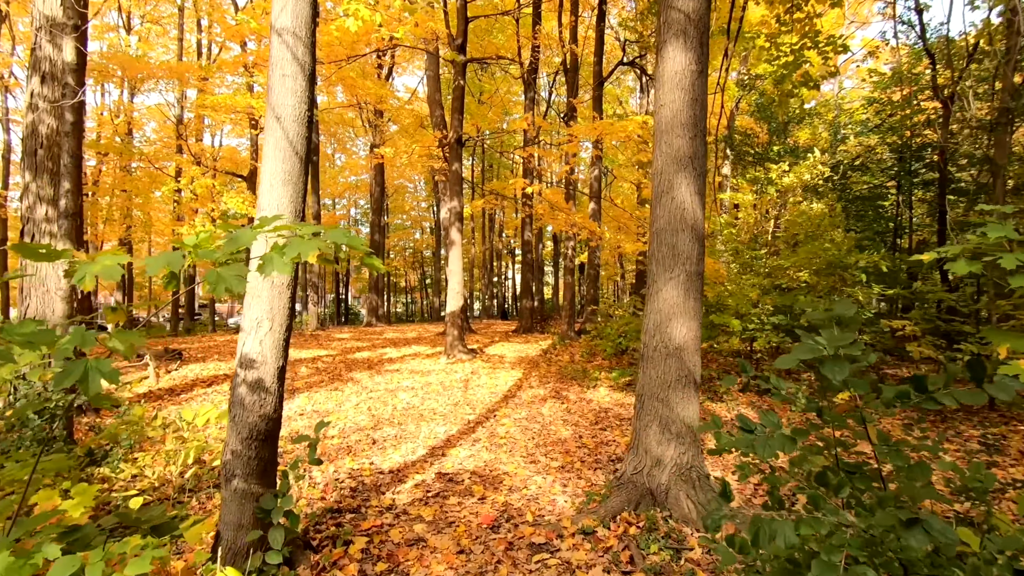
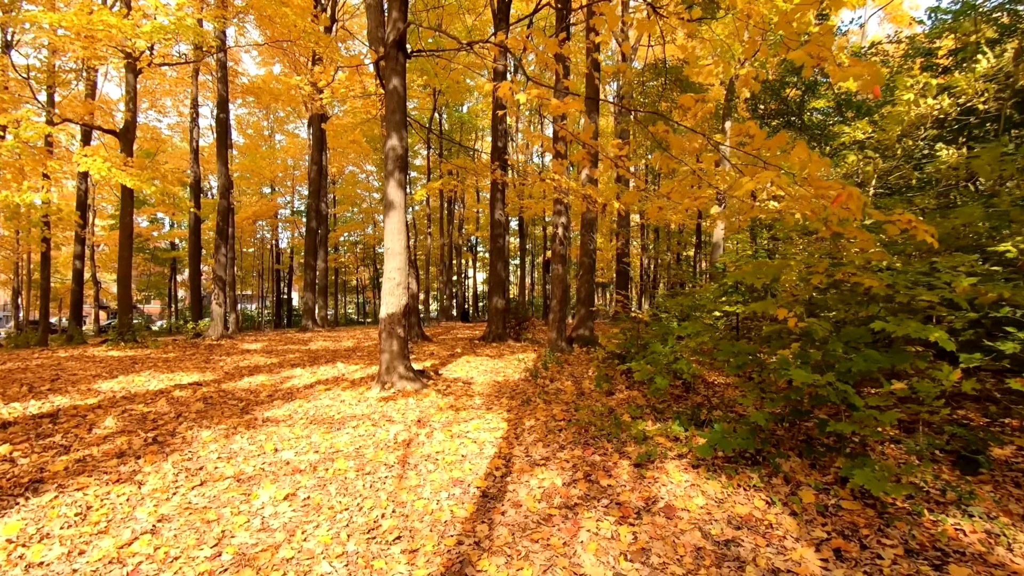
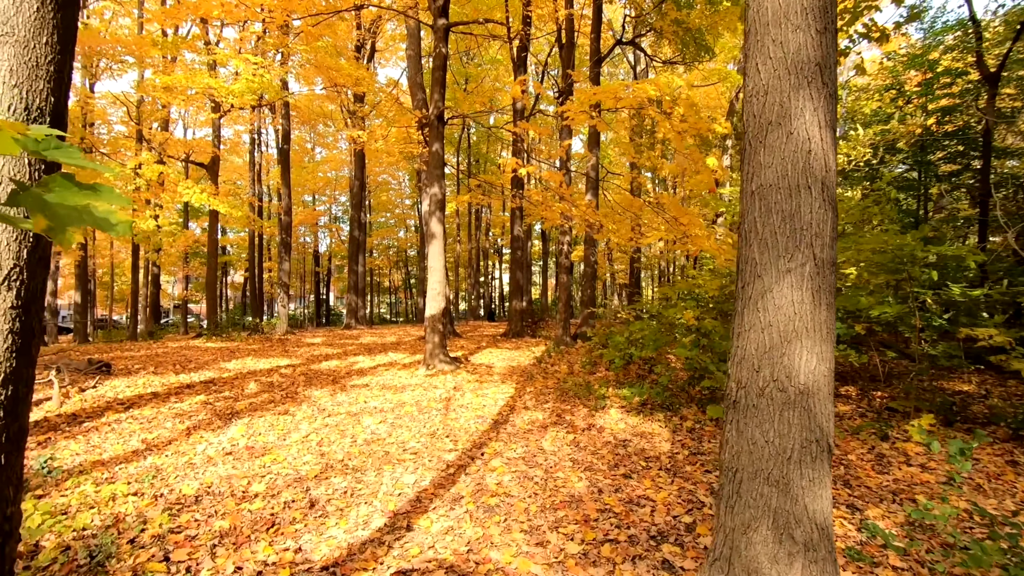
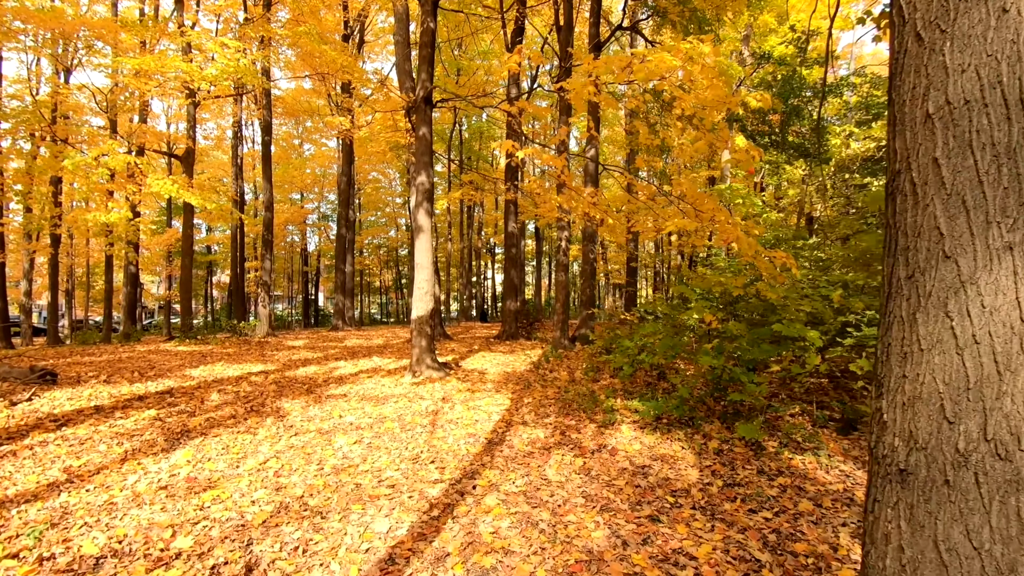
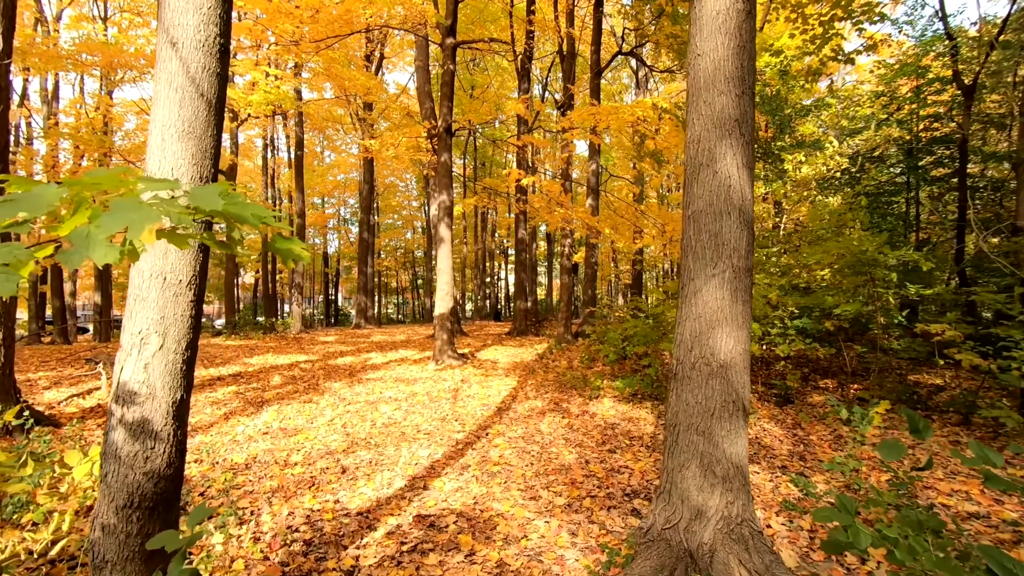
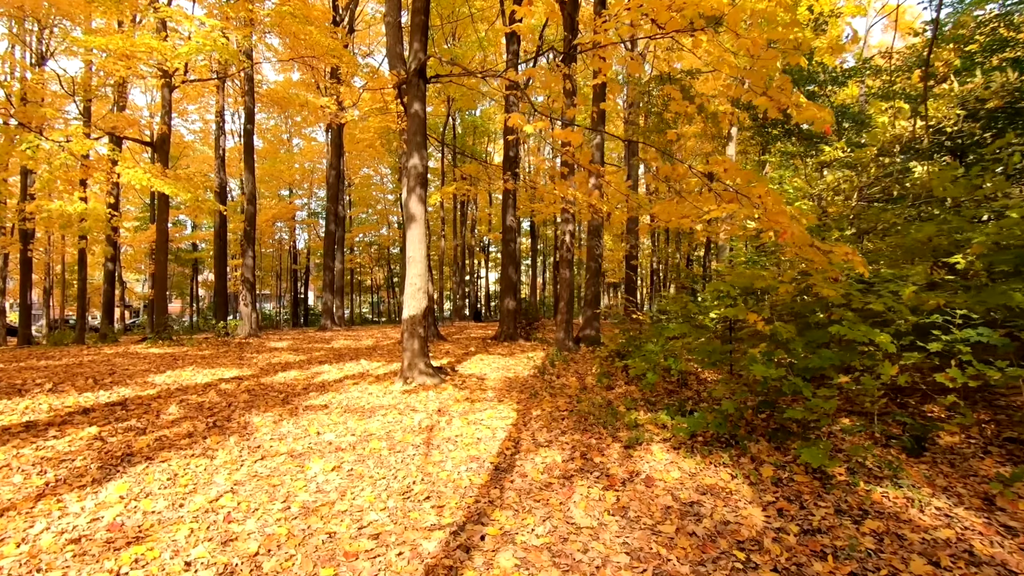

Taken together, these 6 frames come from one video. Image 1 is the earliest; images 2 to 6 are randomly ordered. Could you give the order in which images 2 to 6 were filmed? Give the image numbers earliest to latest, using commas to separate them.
5, 3, 4, 6, 2
